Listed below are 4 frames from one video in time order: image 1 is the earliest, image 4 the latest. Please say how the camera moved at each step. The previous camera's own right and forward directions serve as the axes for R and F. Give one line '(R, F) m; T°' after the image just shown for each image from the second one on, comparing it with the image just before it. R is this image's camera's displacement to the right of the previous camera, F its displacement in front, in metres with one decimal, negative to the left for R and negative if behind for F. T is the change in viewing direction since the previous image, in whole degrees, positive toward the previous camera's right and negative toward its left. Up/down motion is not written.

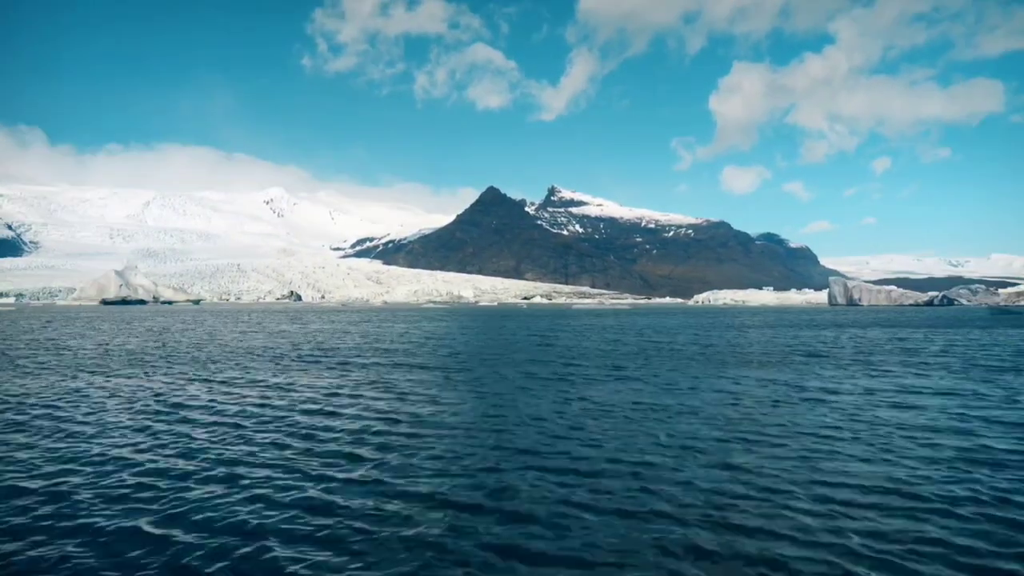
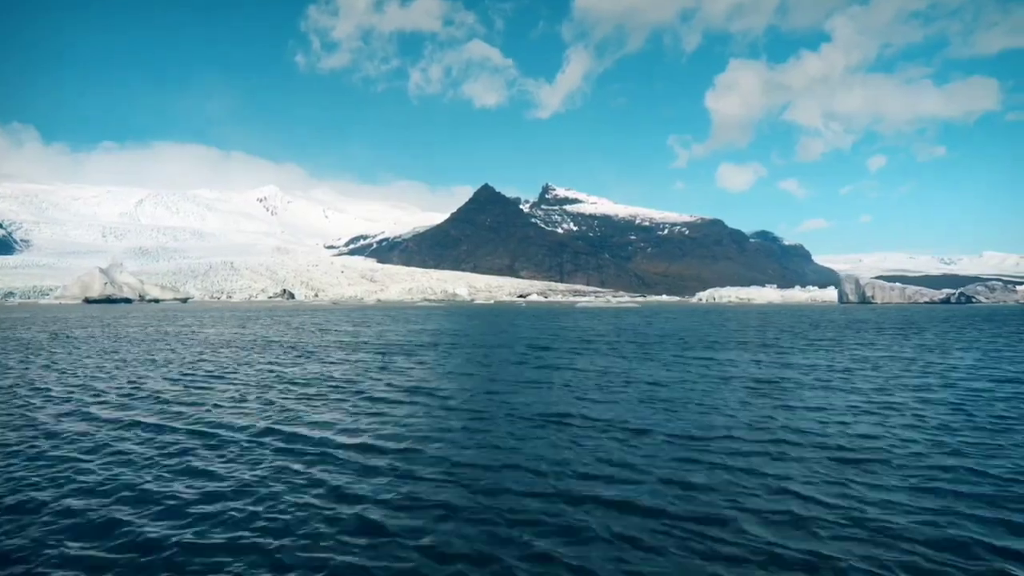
(-0.8, +3.3) m; 0°
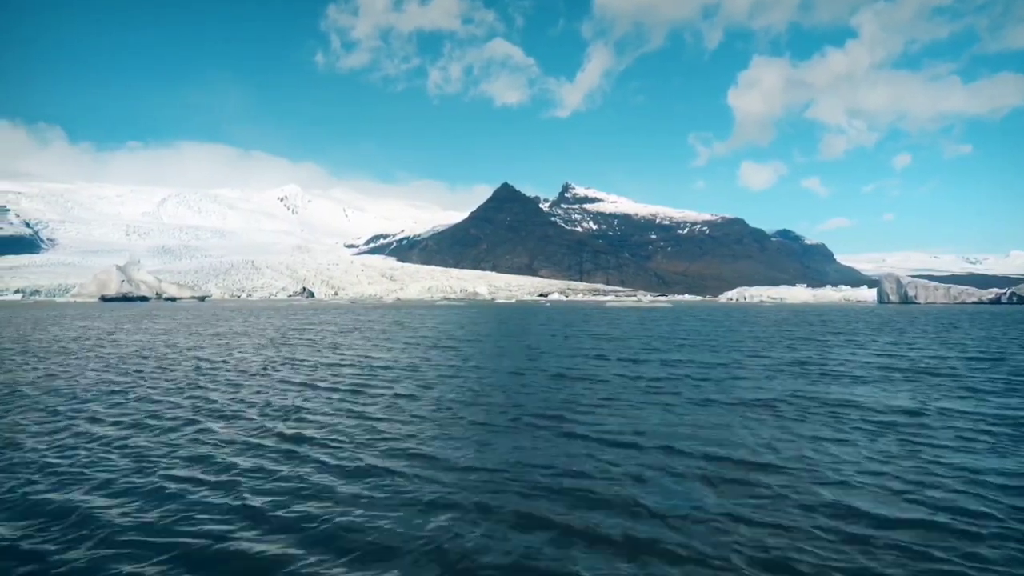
(-0.6, +3.2) m; -2°
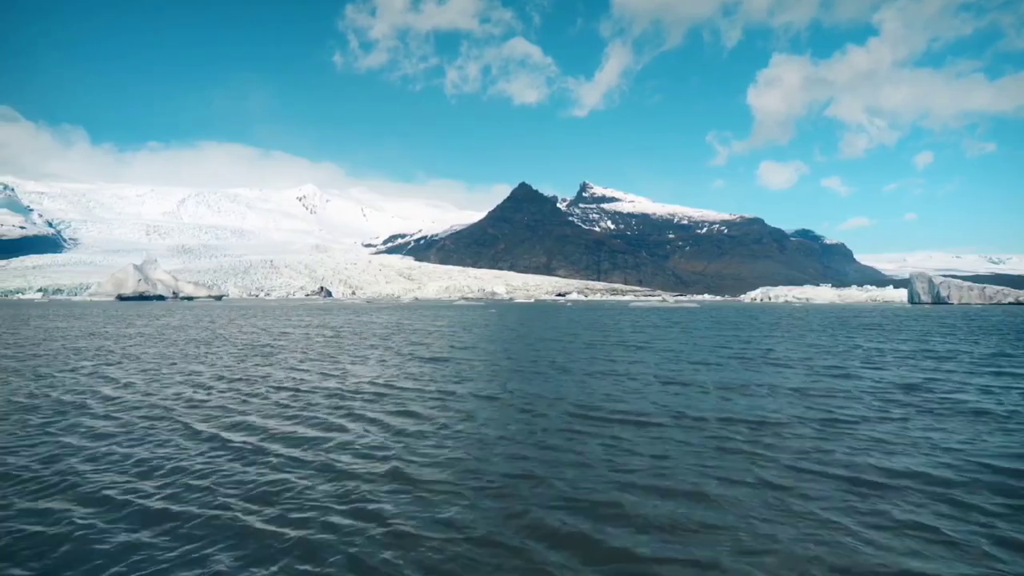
(-0.1, +2.0) m; -2°
